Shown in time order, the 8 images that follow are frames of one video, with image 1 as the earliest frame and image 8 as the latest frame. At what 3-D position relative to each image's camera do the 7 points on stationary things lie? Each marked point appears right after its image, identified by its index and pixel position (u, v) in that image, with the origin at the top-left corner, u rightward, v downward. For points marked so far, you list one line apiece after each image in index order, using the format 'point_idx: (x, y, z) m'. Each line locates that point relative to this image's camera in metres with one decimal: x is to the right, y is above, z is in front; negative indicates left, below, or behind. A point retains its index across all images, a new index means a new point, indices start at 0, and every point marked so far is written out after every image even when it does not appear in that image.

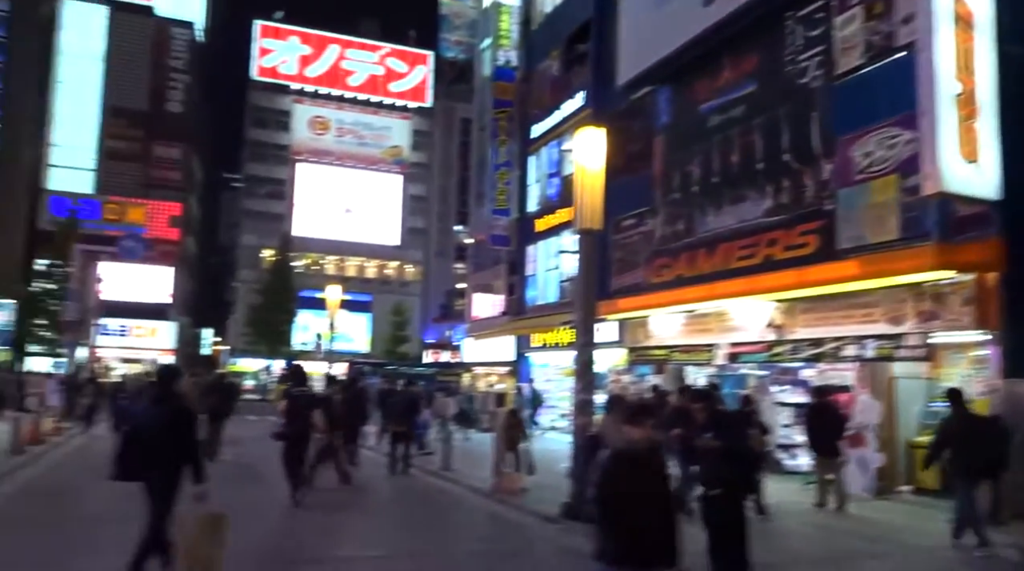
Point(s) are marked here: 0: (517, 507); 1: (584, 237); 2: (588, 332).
0: (0.0, -3.6, +16.1) m
1: (+1.1, +0.7, +14.8) m
2: (+1.1, -0.7, +14.7) m
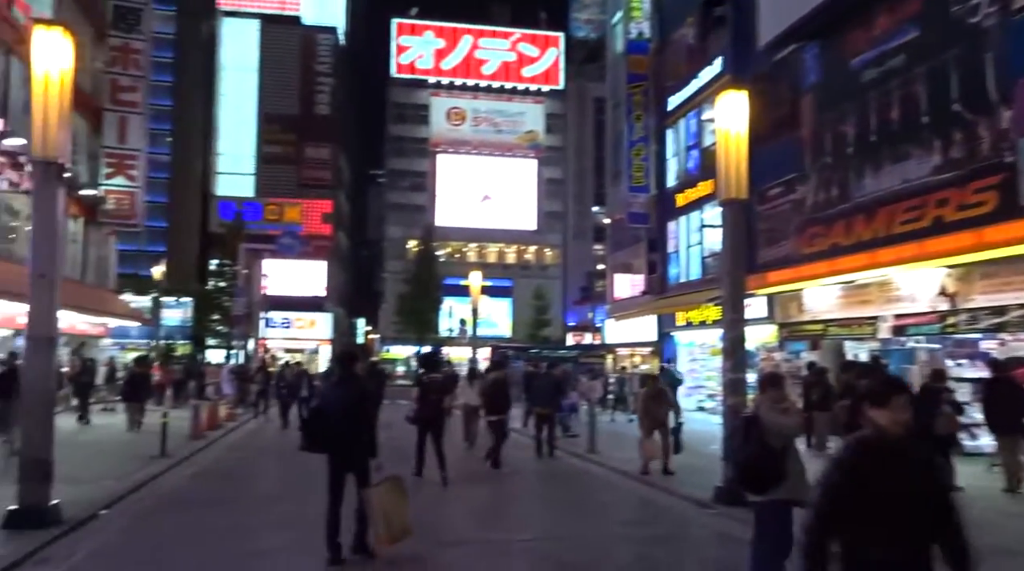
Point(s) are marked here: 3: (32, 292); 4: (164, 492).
0: (+2.4, -3.2, +15.4) m
1: (+3.0, +1.1, +13.9) m
2: (+3.2, -0.3, +13.8) m
3: (-5.6, -0.1, +11.8) m
4: (-5.1, -3.0, +14.8) m
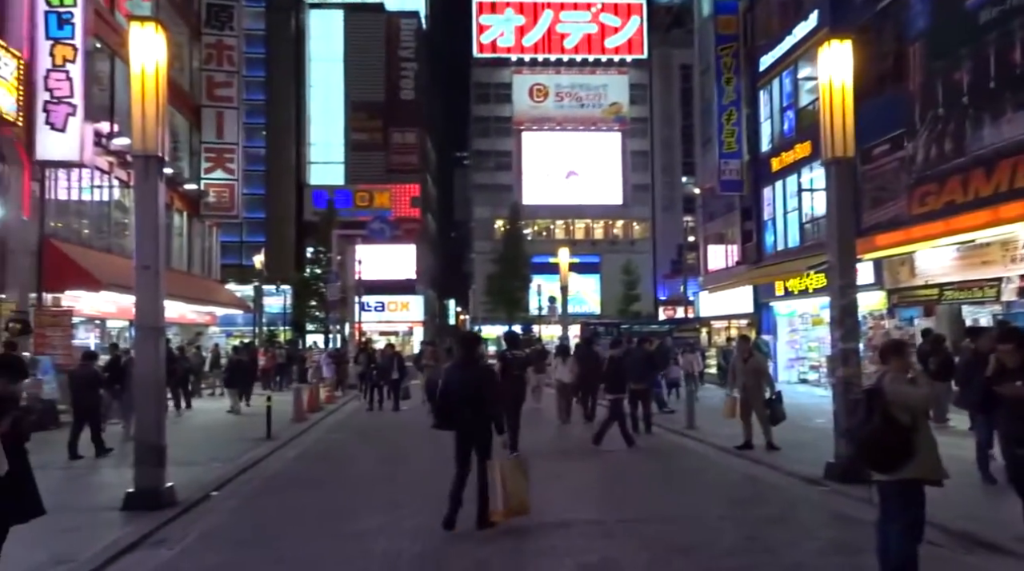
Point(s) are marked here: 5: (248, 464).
0: (+3.9, -2.7, +14.6) m
1: (+4.2, +1.6, +12.9) m
2: (+4.4, +0.2, +12.9) m
3: (-4.5, +0.1, +11.6) m
4: (-3.6, -2.7, +14.7) m
5: (-4.1, -2.7, +15.3) m
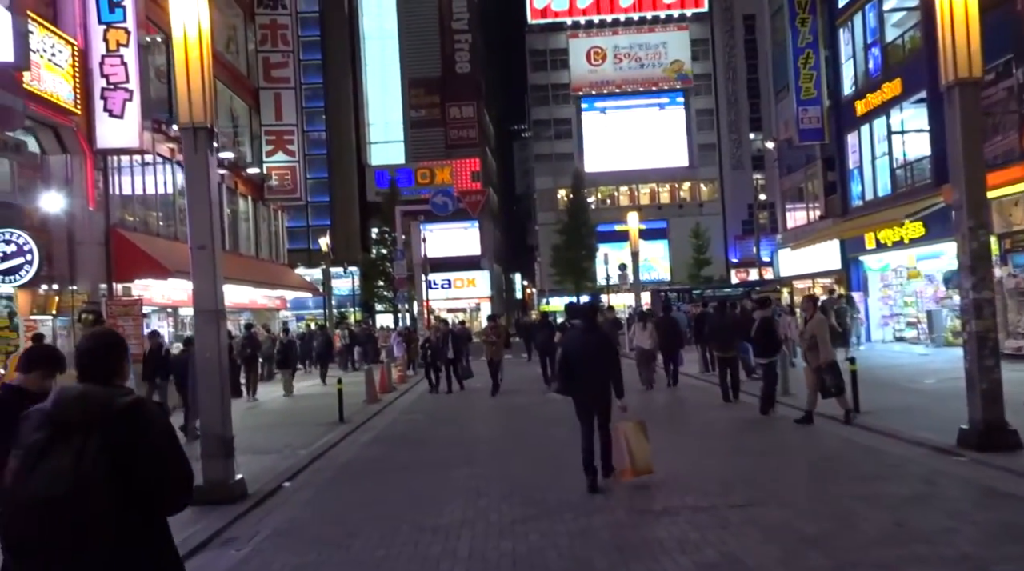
0: (+5.1, -2.0, +13.3) m
1: (+5.1, +2.2, +11.4) m
2: (+5.4, +0.8, +11.4) m
3: (-3.6, +0.2, +10.7) m
4: (-2.4, -2.4, +13.8) m
5: (-2.8, -2.4, +14.4) m
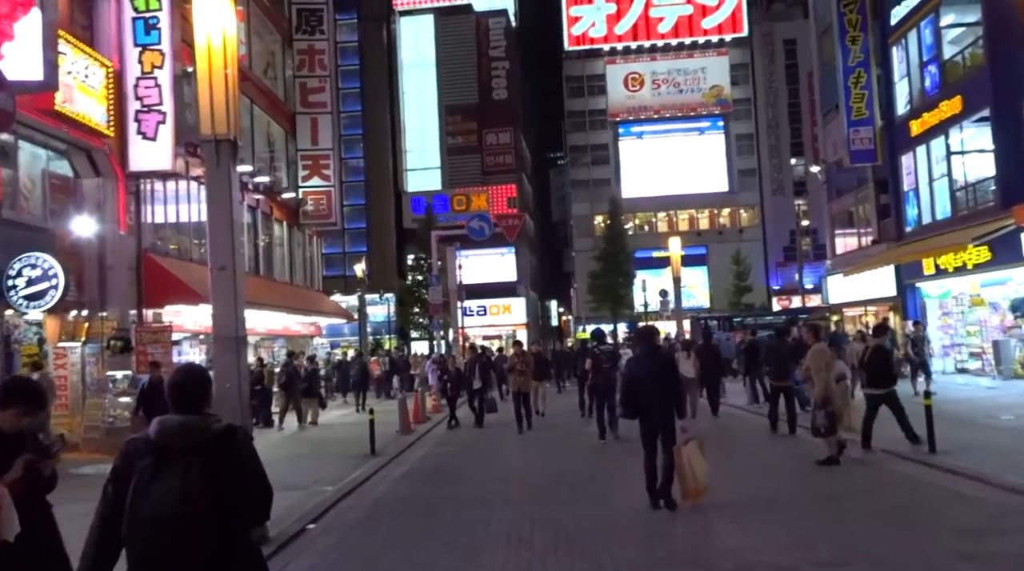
0: (+5.7, -2.4, +12.0) m
1: (+5.7, +1.9, +10.3) m
2: (+5.9, +0.6, +10.3) m
3: (-3.1, 0.0, +9.9) m
4: (-1.7, -2.8, +12.9) m
5: (-2.2, -2.8, +13.5) m
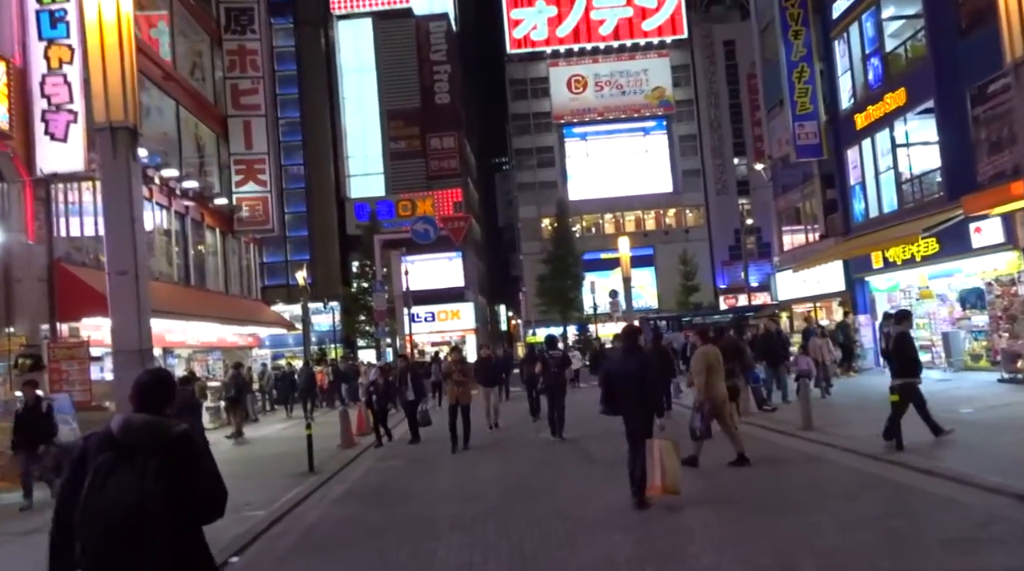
0: (+5.0, -2.2, +11.5) m
1: (+5.0, +2.1, +9.7) m
2: (+5.3, +0.7, +9.7) m
3: (-3.6, -0.1, +8.9) m
4: (-2.4, -2.8, +11.9) m
5: (-2.9, -2.8, +12.5) m
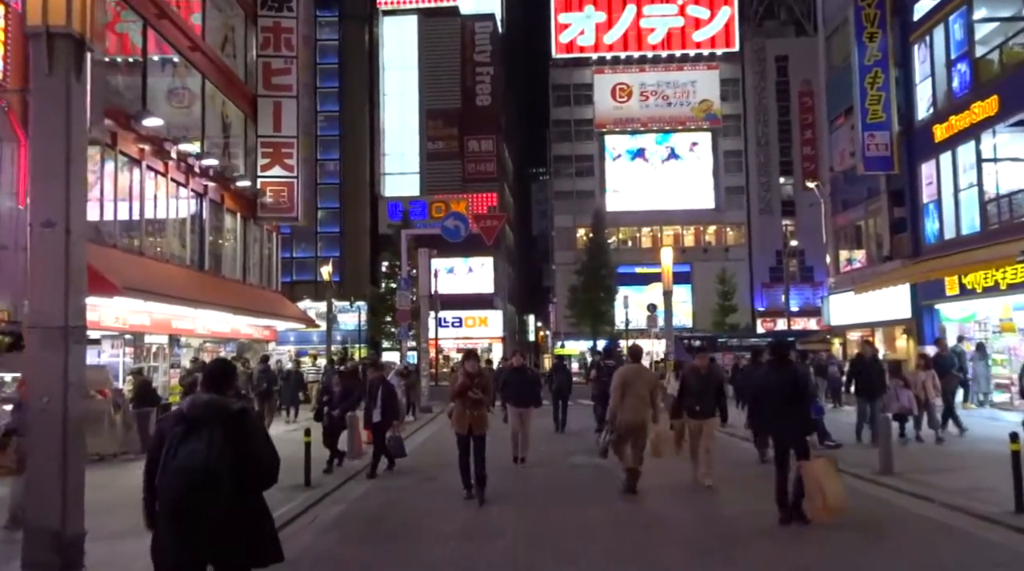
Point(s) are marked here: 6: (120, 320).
0: (+5.4, -2.5, +9.1) m
1: (+5.5, +1.9, +7.5) m
2: (+5.7, +0.5, +7.4) m
3: (-3.2, +0.2, +6.8) m
4: (-2.1, -2.6, +9.8) m
5: (-2.5, -2.6, +10.4) m
6: (-8.2, -0.8, +20.9) m
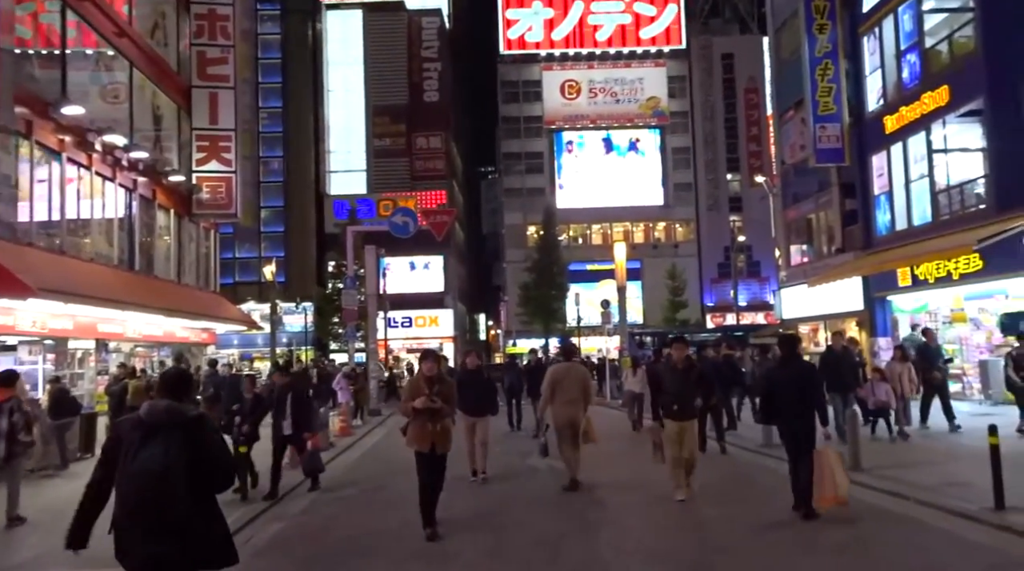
0: (+4.9, -2.3, +8.6) m
1: (+5.1, +2.0, +6.9) m
2: (+5.3, +0.6, +6.9) m
3: (-3.6, +0.2, +5.9) m
4: (-2.6, -2.6, +8.9) m
5: (-3.1, -2.6, +9.5) m
6: (-9.3, -0.8, +19.7) m
